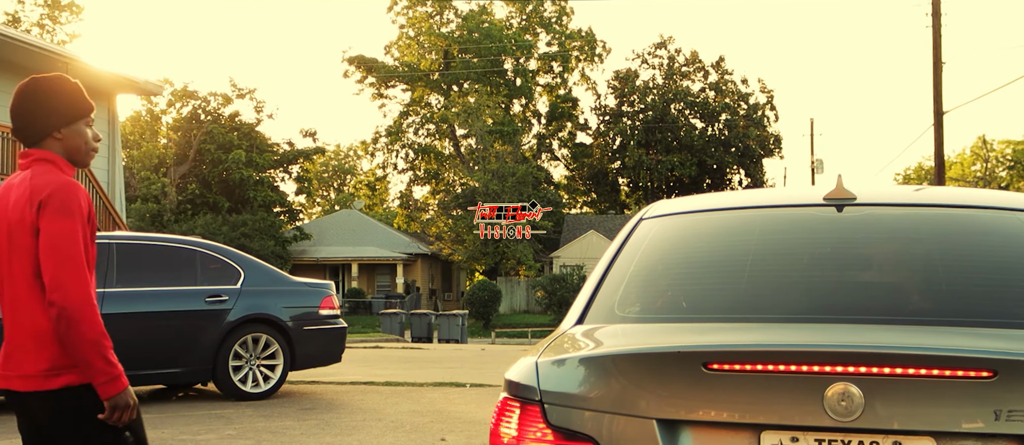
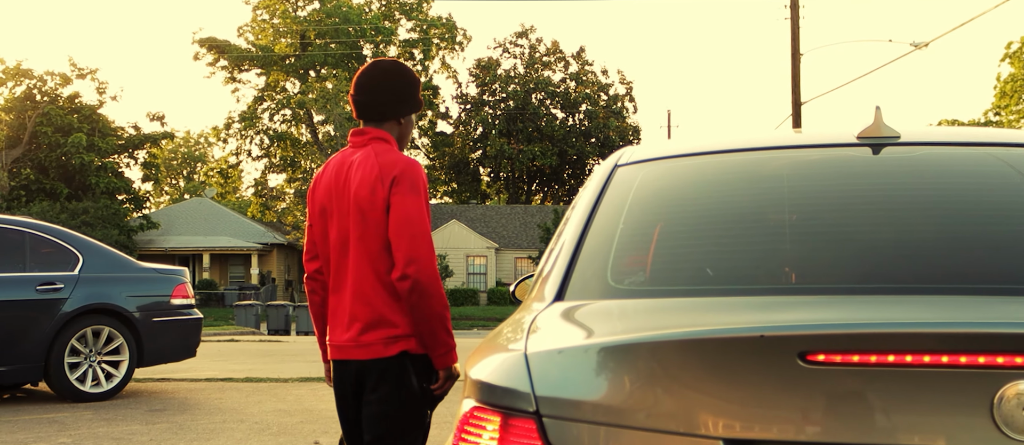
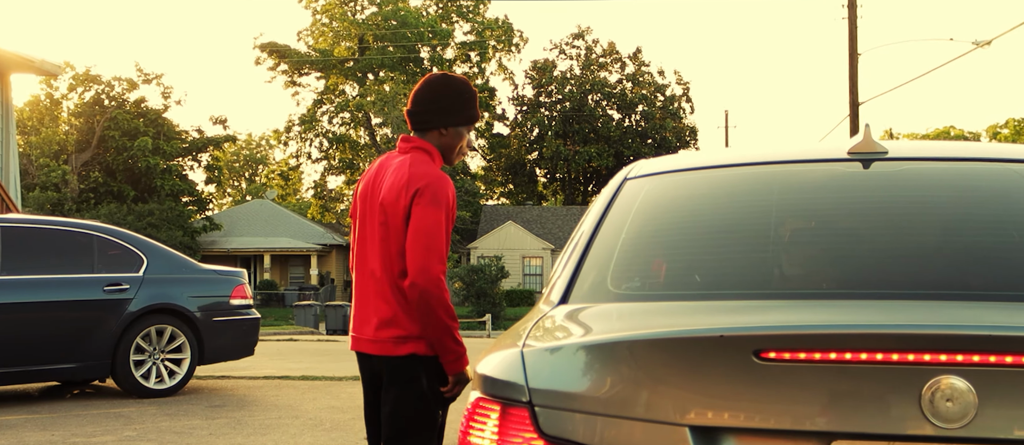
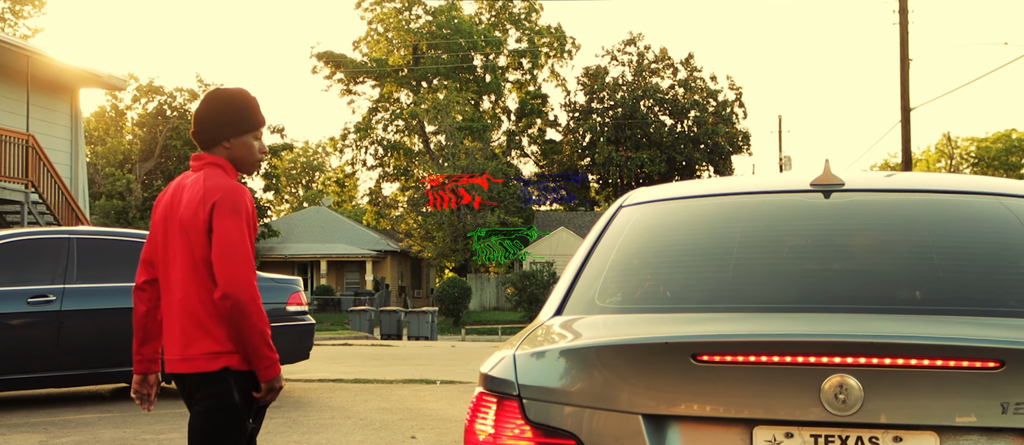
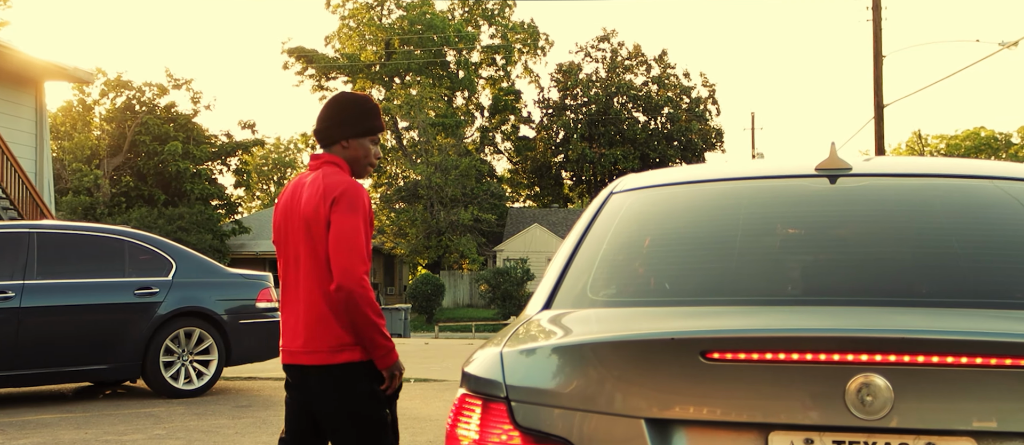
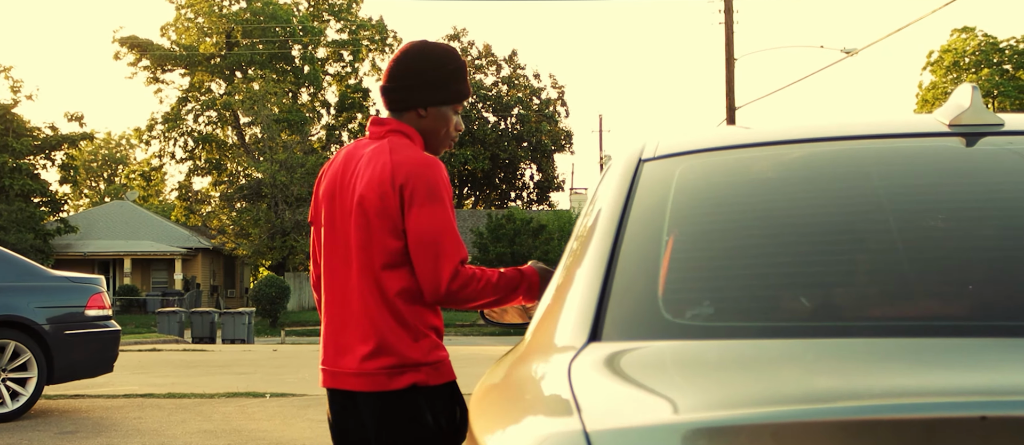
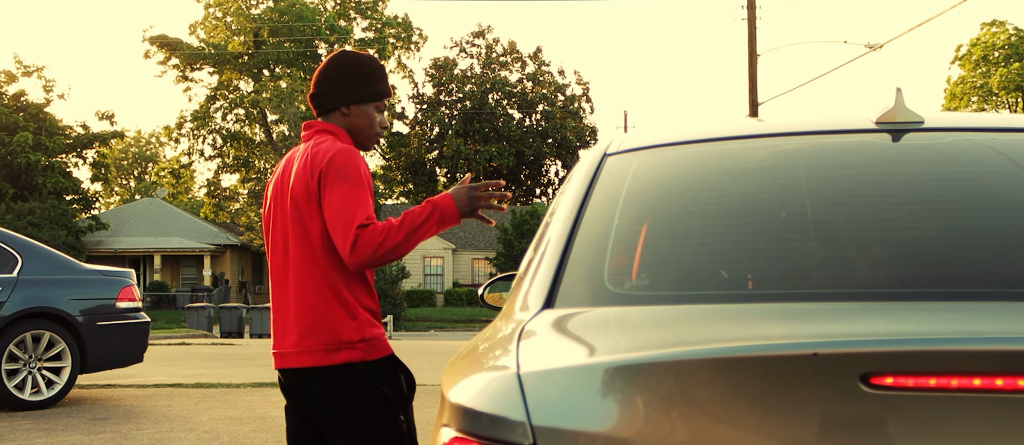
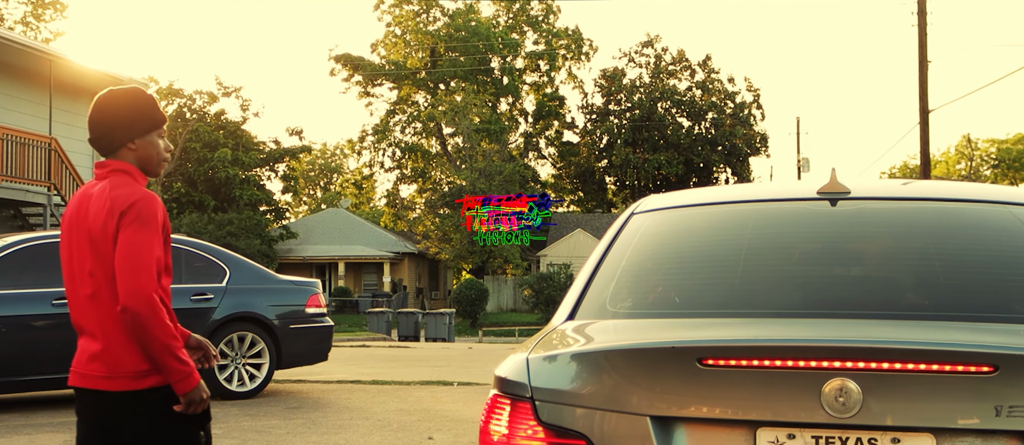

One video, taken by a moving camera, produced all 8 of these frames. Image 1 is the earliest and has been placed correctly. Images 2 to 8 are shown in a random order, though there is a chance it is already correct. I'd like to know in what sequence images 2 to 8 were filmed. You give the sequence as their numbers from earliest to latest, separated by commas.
8, 4, 5, 3, 2, 7, 6
